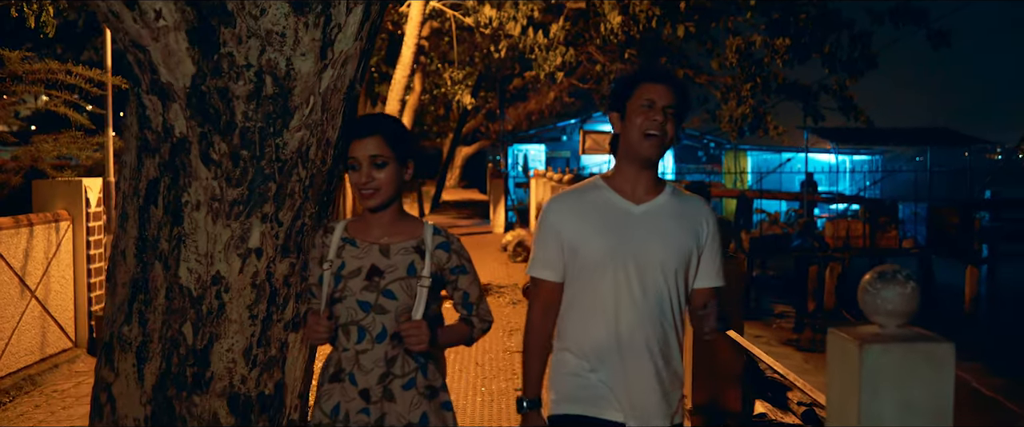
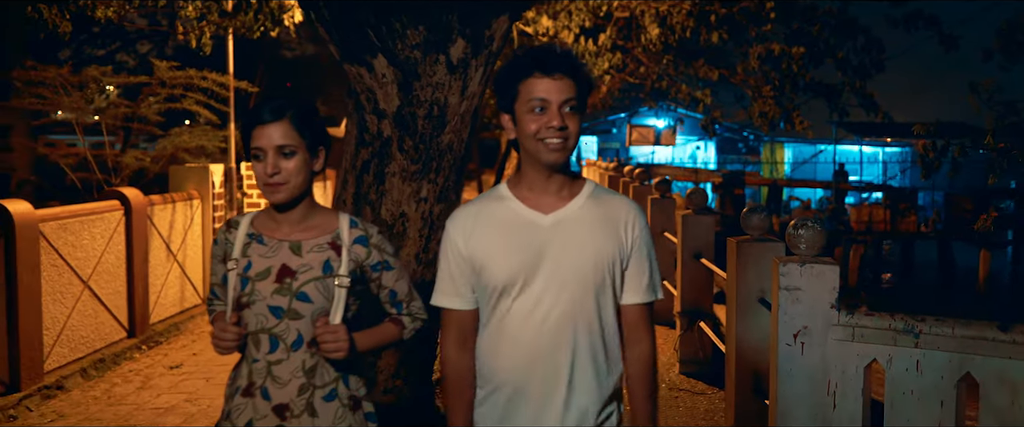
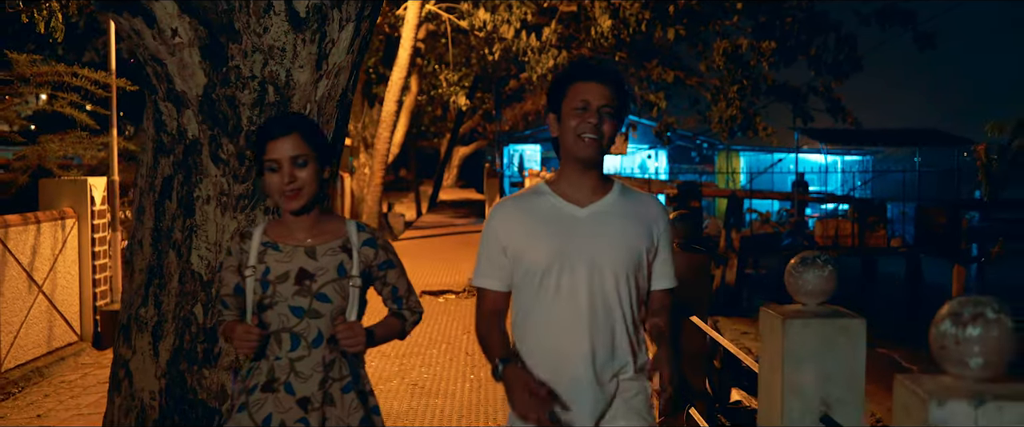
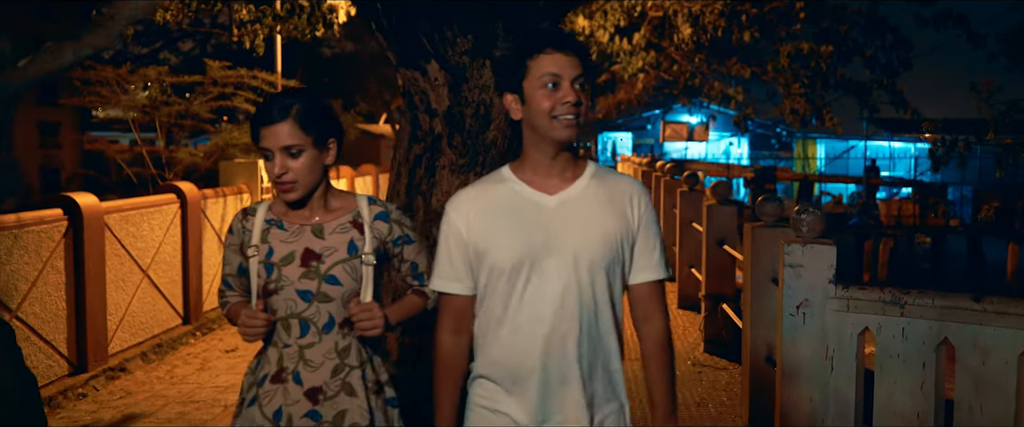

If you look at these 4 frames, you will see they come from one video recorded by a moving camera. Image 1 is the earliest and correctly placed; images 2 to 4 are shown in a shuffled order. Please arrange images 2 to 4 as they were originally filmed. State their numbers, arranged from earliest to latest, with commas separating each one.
3, 2, 4
